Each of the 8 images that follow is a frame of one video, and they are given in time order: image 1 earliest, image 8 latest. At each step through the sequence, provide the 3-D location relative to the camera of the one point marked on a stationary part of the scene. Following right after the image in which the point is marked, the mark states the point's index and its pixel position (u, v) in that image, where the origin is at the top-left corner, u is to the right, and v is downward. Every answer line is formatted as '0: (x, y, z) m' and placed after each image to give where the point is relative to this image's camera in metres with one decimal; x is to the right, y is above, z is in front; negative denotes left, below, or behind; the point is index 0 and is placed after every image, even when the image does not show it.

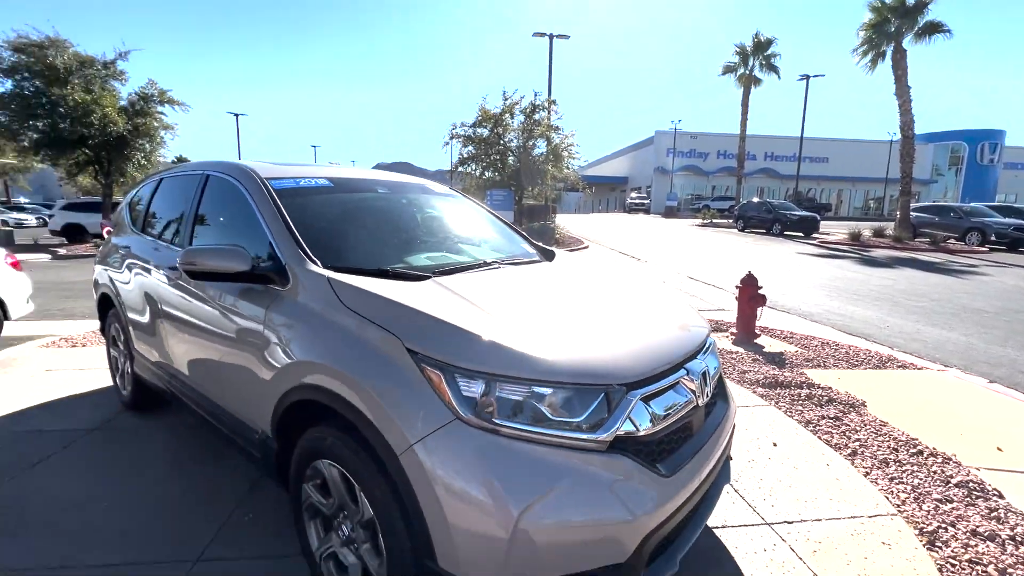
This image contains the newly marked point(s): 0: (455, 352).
0: (-0.2, -0.2, +1.7) m
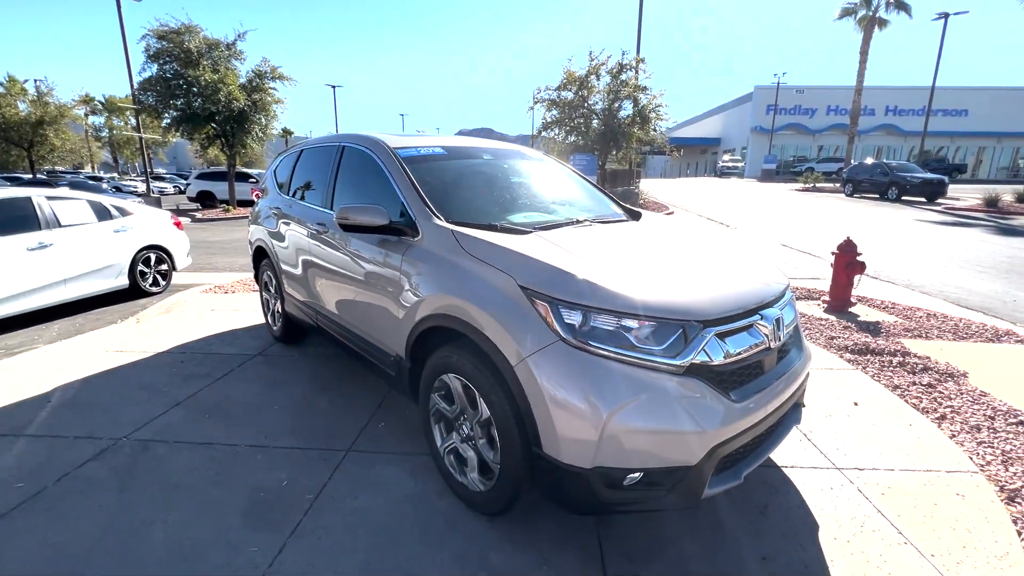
0: (+0.2, 0.0, +2.1) m
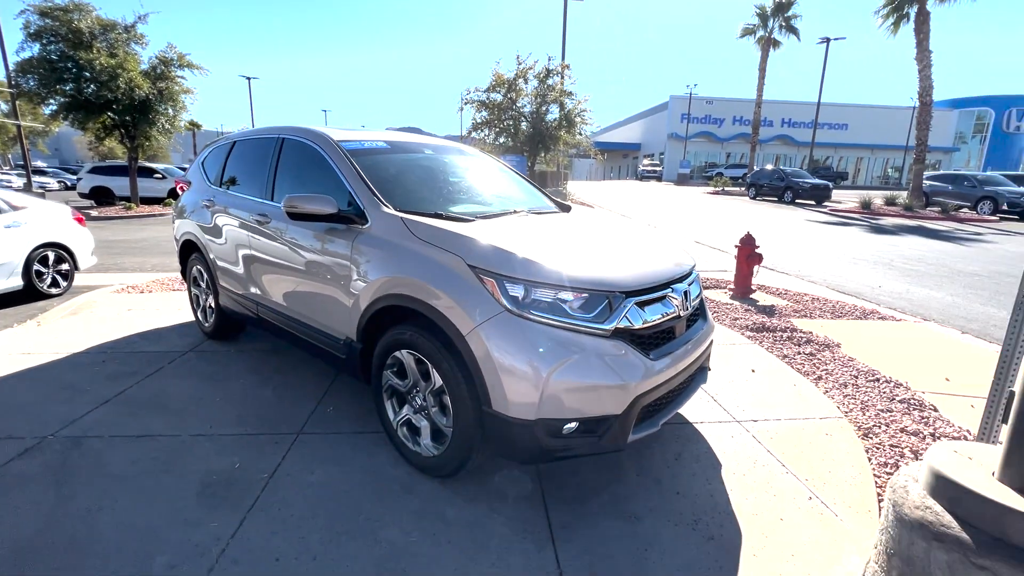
0: (0.0, +0.1, +2.4) m
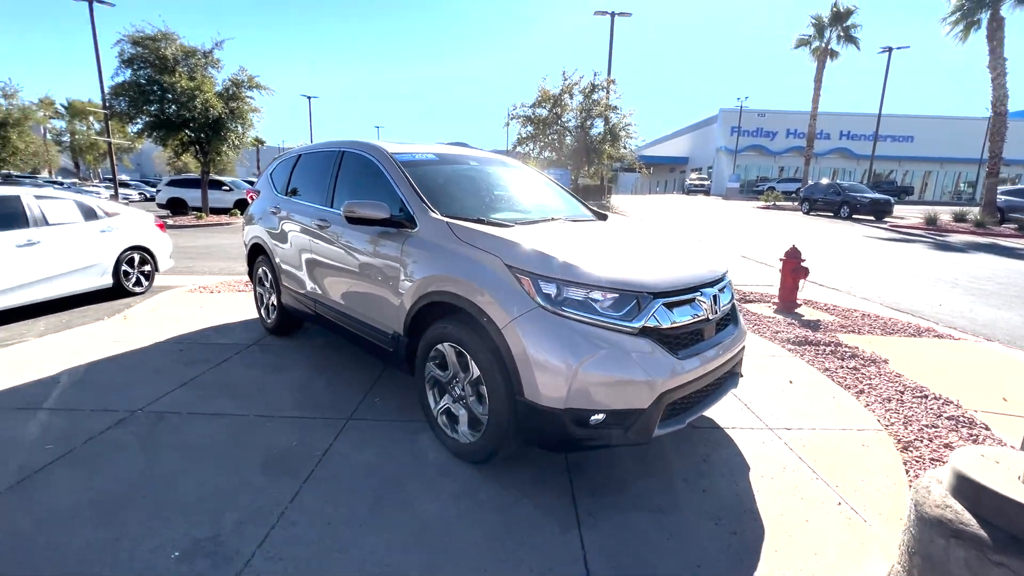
0: (+0.1, +0.1, +2.6) m
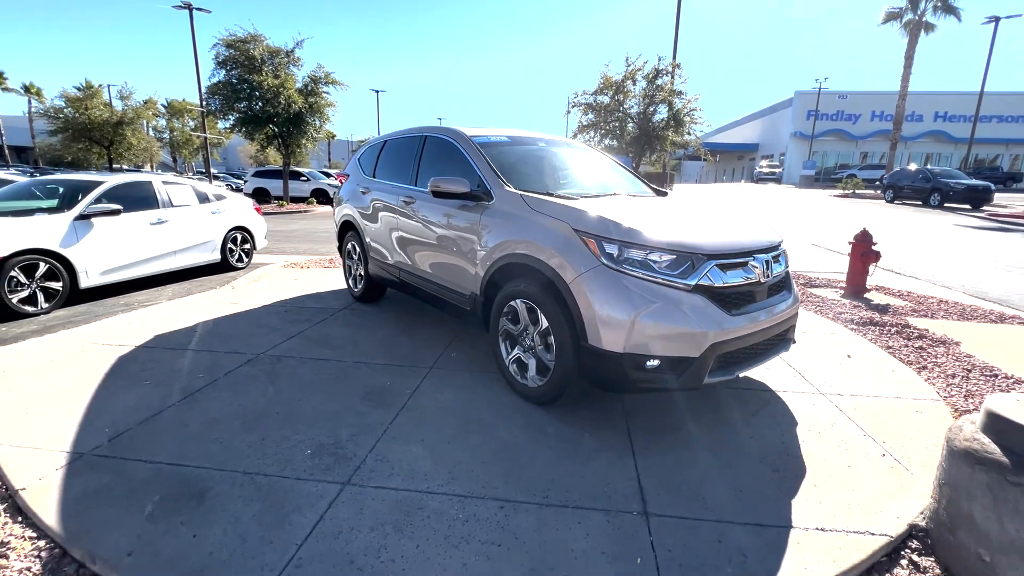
0: (+0.6, +0.4, +3.0) m
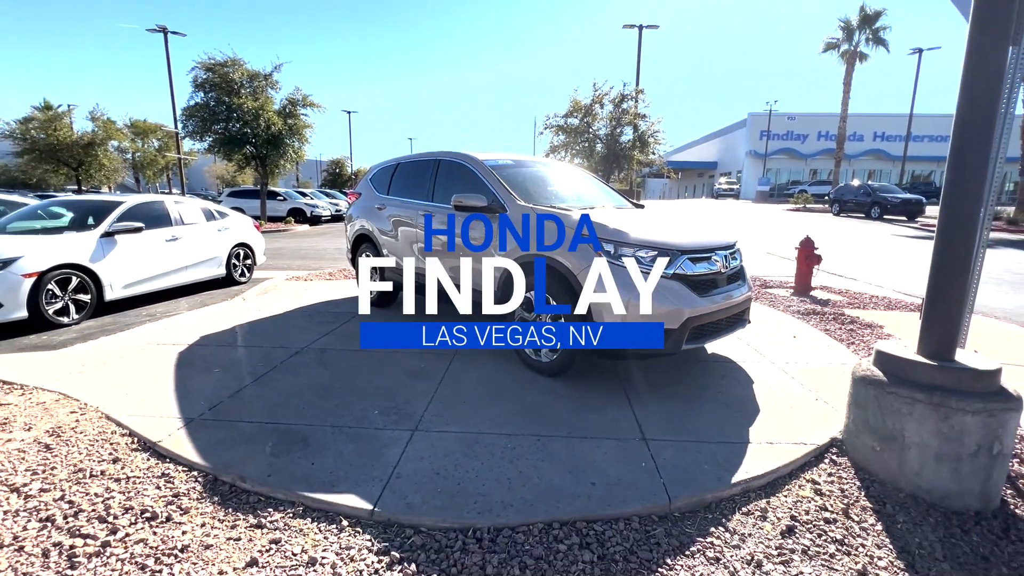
0: (+0.7, +0.4, +3.8) m
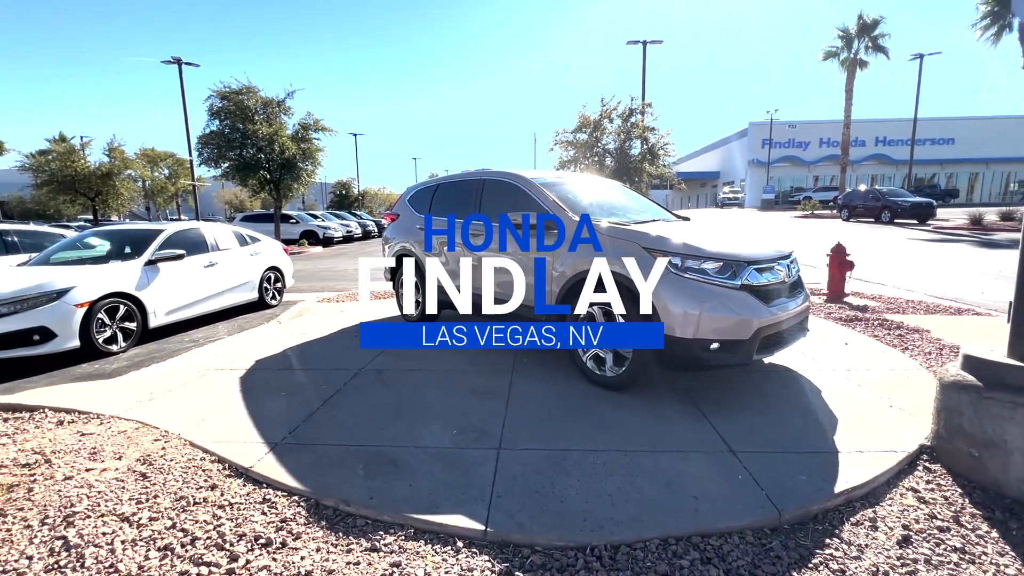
0: (+1.3, +0.3, +3.9) m
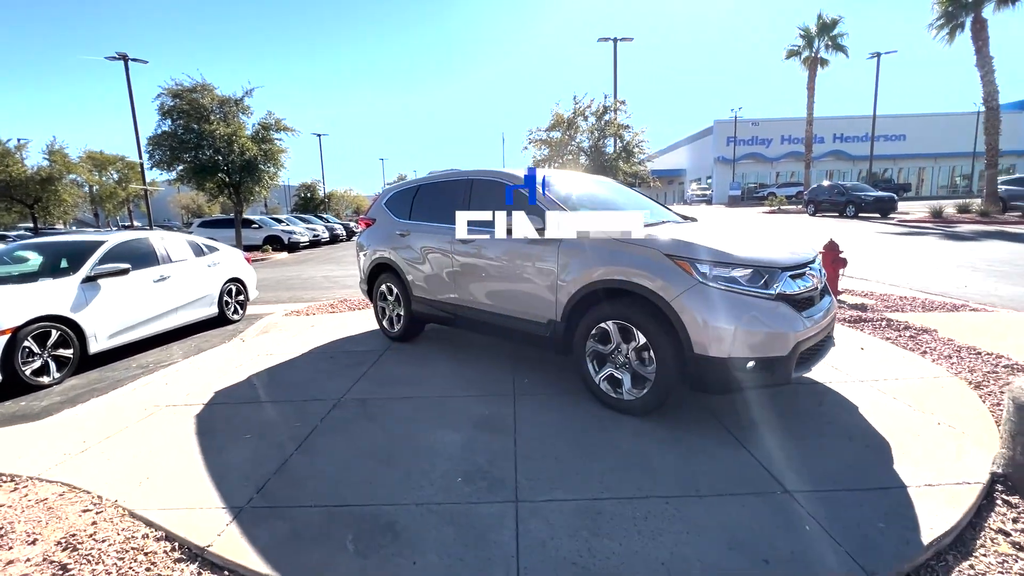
0: (+1.3, +0.2, +3.4) m
